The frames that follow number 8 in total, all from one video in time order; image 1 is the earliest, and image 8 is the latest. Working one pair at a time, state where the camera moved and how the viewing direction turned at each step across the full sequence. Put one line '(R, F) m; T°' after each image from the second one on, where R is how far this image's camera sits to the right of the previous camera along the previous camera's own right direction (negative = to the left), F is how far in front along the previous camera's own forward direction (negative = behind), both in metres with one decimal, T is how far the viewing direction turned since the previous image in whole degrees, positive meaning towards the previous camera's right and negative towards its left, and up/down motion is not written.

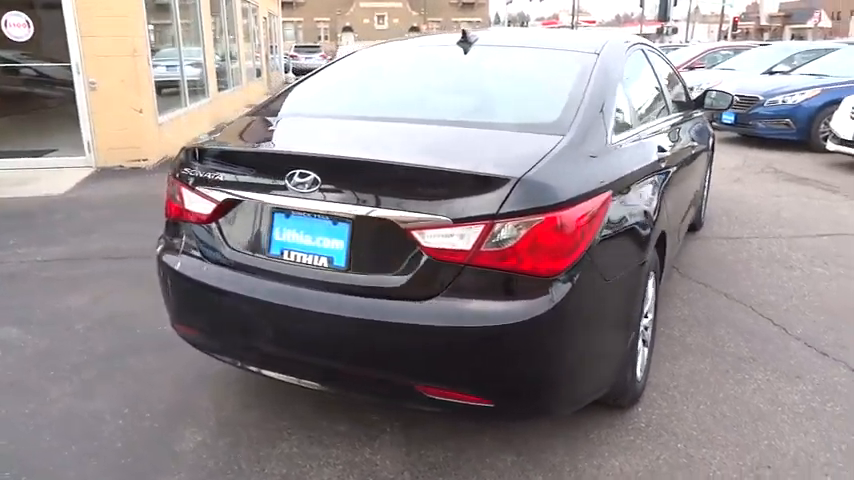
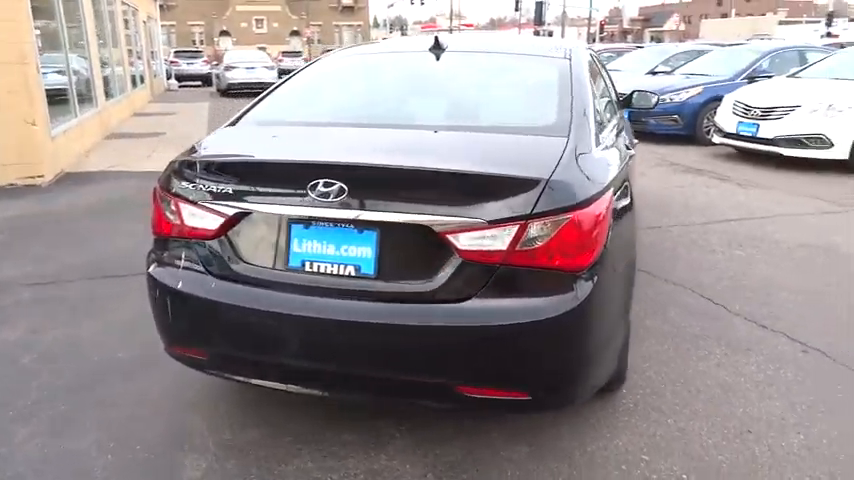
(-0.5, 0.0) m; +9°
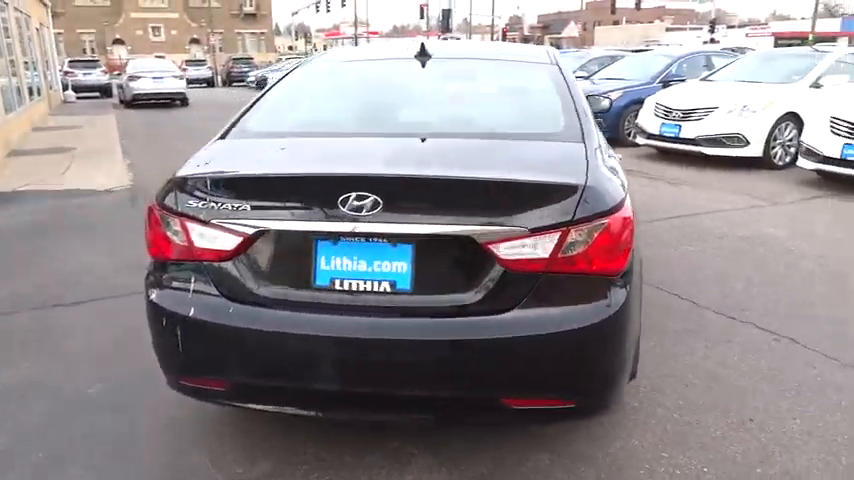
(-0.4, +0.1) m; +8°
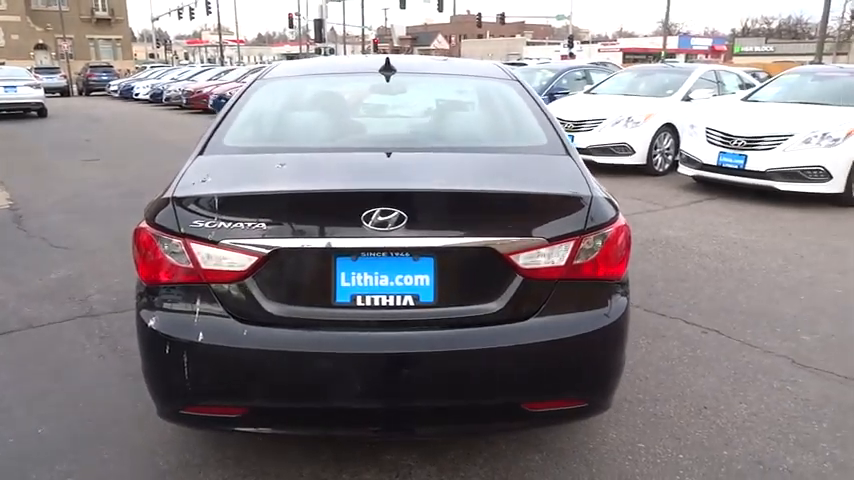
(-0.5, 0.0) m; +11°
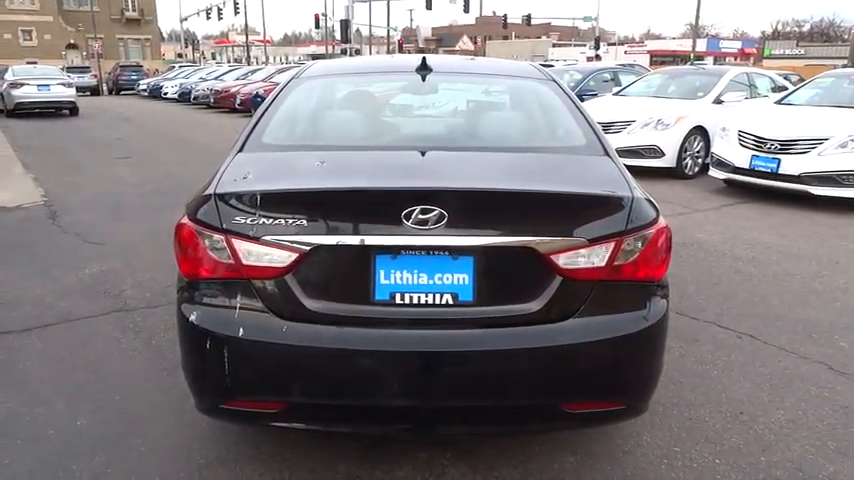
(-0.1, 0.0) m; -2°
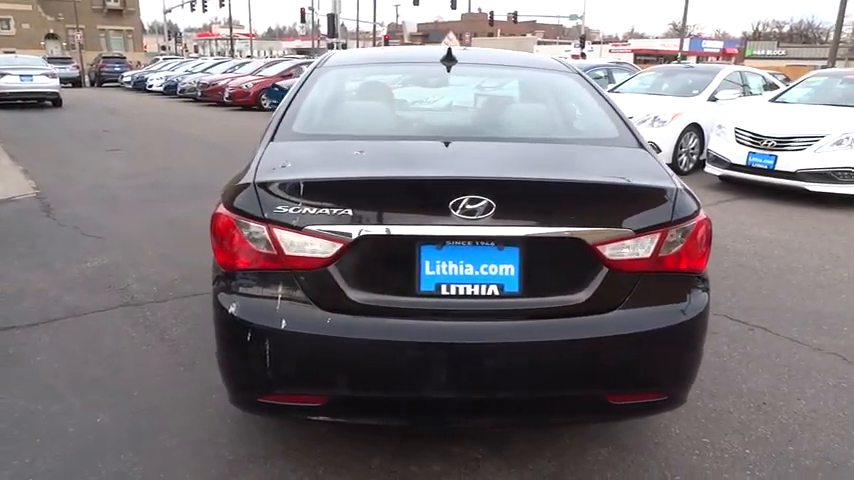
(-0.2, 0.0) m; +1°
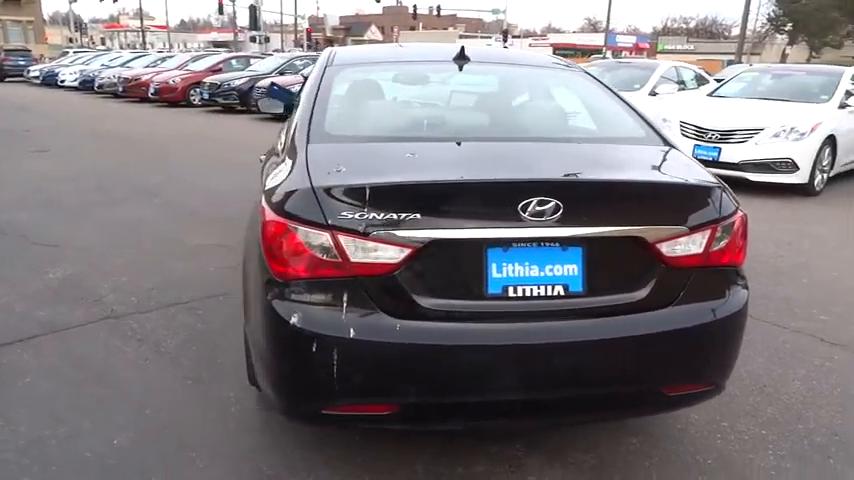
(-0.5, 0.0) m; +6°
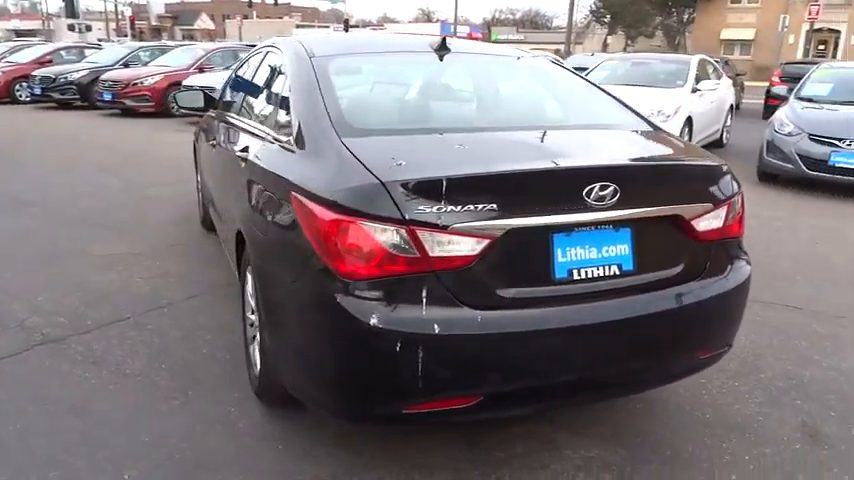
(-0.7, +0.1) m; +13°
